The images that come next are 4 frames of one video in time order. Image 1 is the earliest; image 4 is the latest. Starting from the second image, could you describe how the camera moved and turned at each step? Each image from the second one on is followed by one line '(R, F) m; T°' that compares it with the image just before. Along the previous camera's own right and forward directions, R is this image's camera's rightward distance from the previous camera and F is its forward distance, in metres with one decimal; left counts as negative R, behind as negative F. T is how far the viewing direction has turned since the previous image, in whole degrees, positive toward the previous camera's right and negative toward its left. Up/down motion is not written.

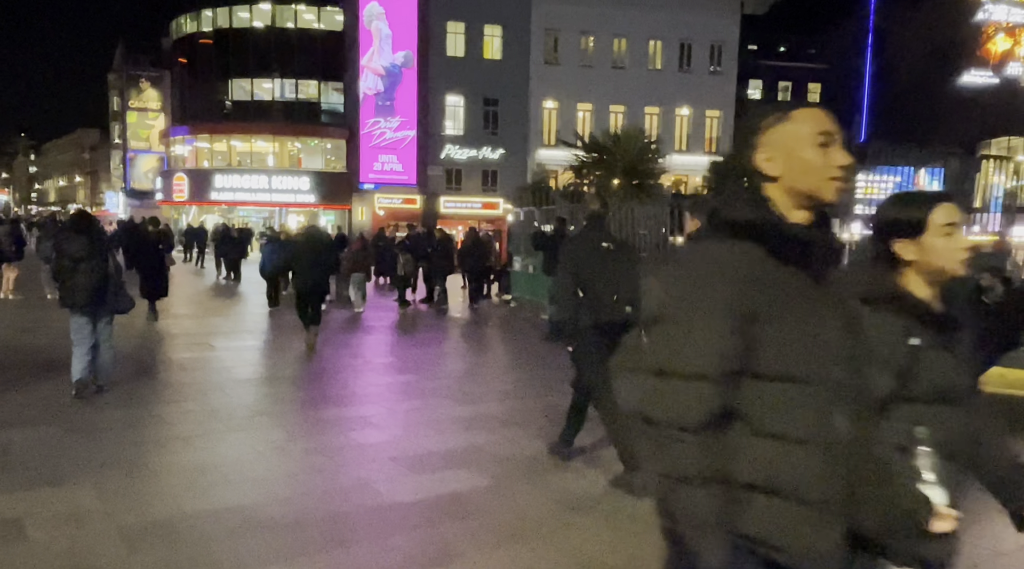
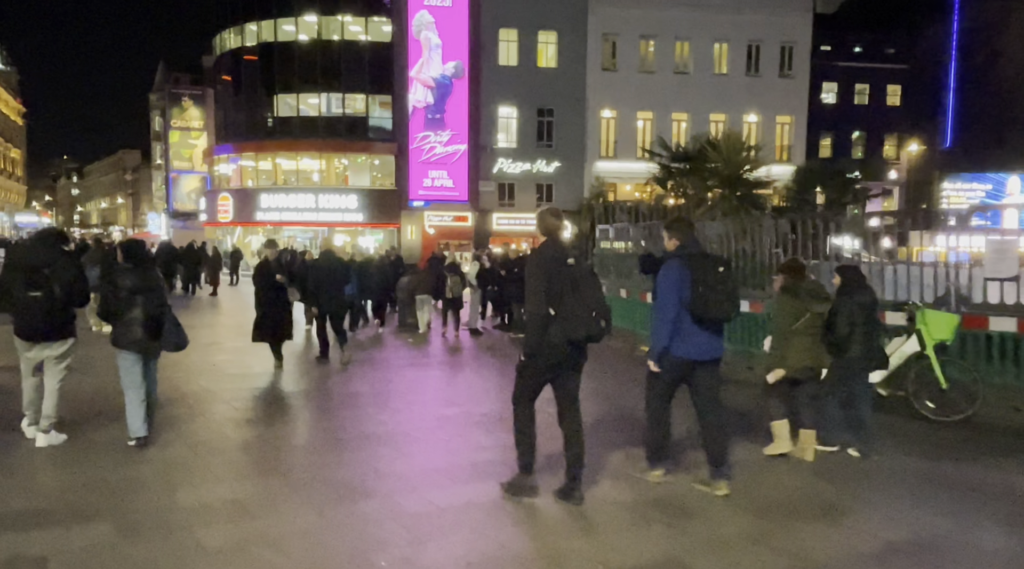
(-0.9, +1.7) m; -2°
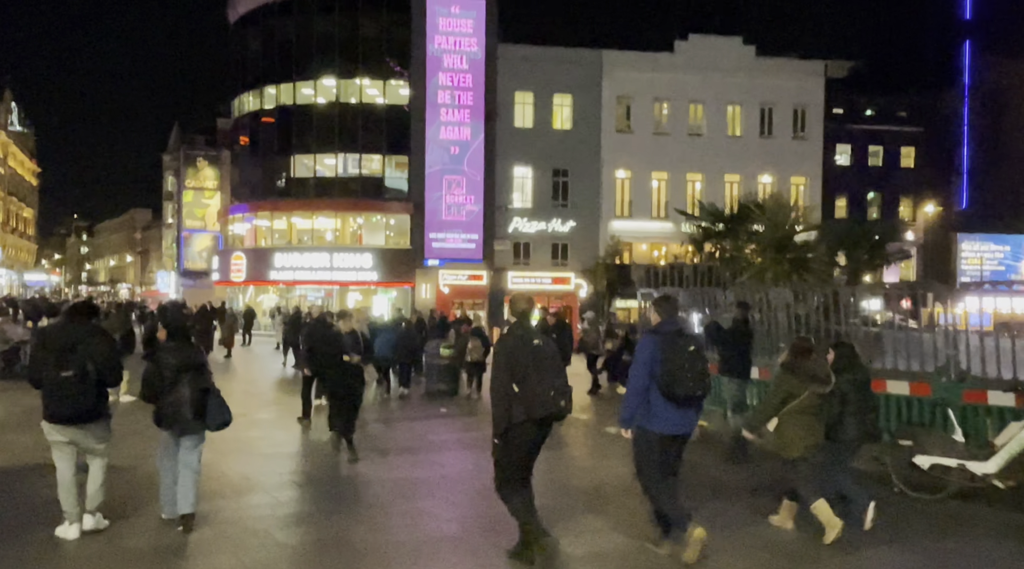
(-0.7, +0.1) m; 0°
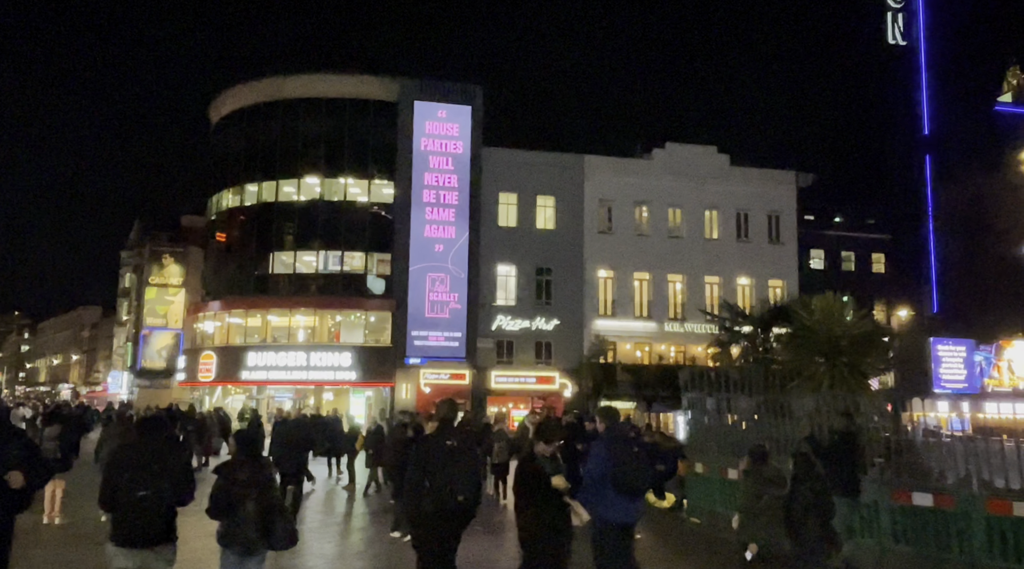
(-1.9, +0.3) m; +4°
